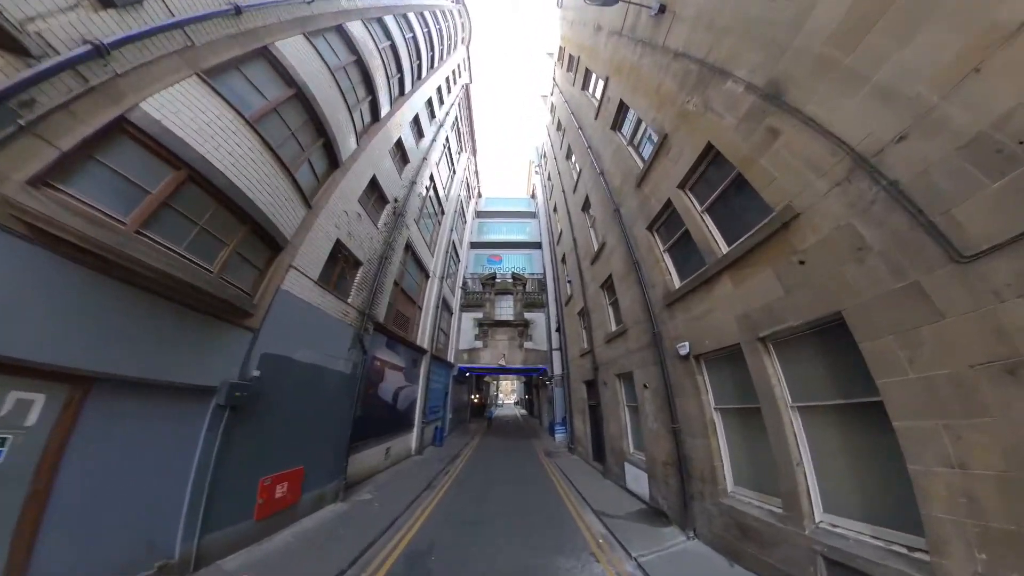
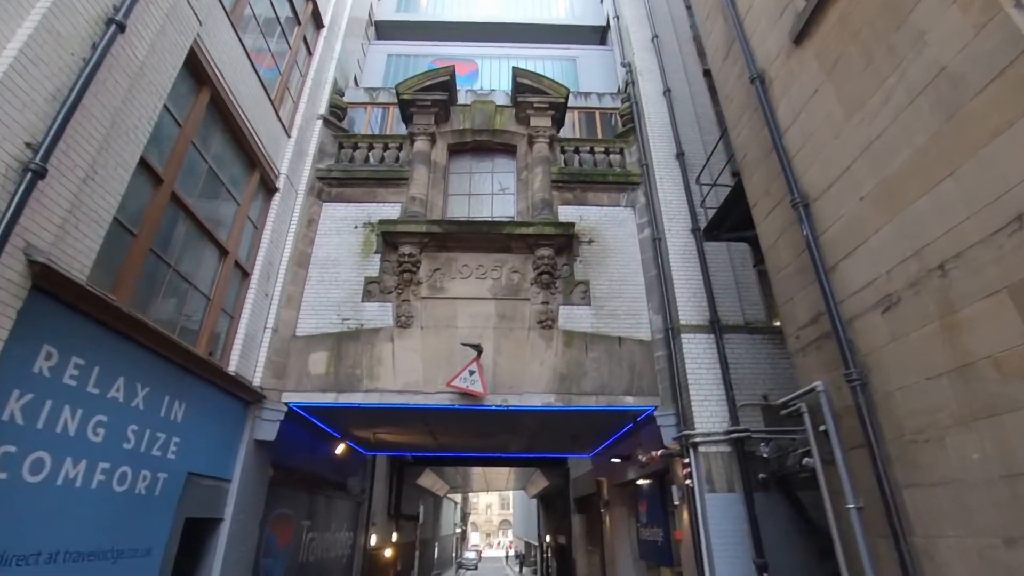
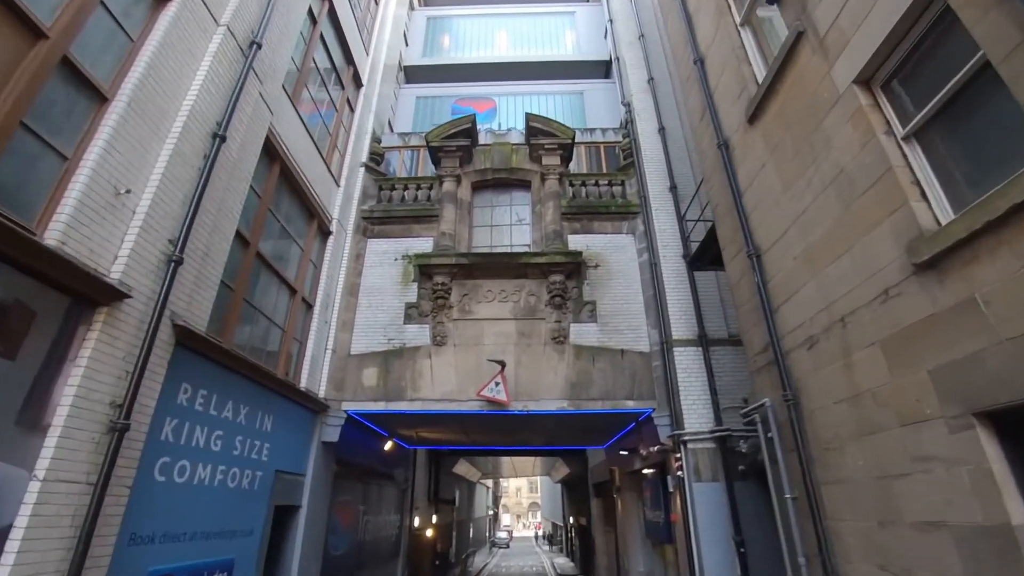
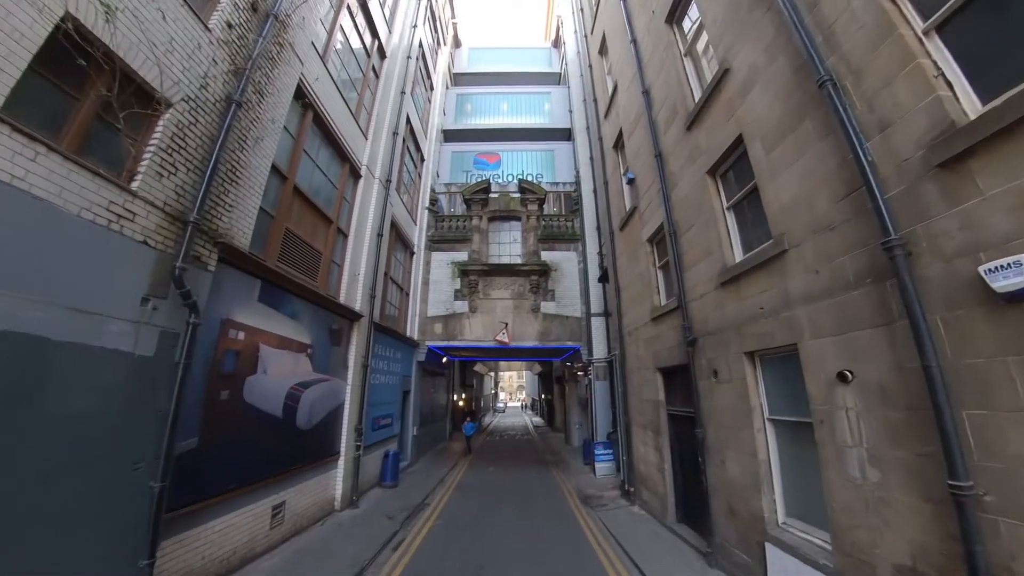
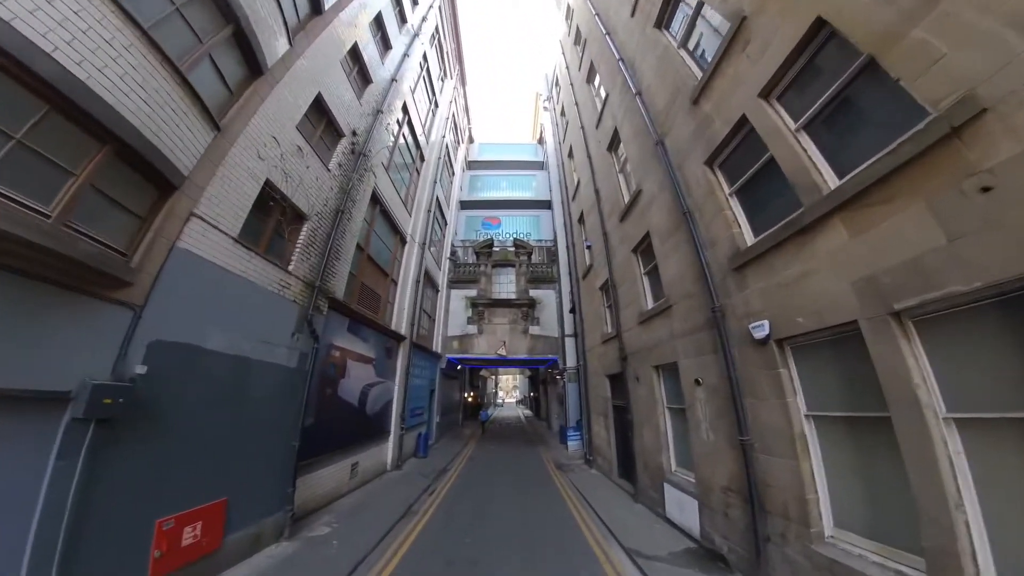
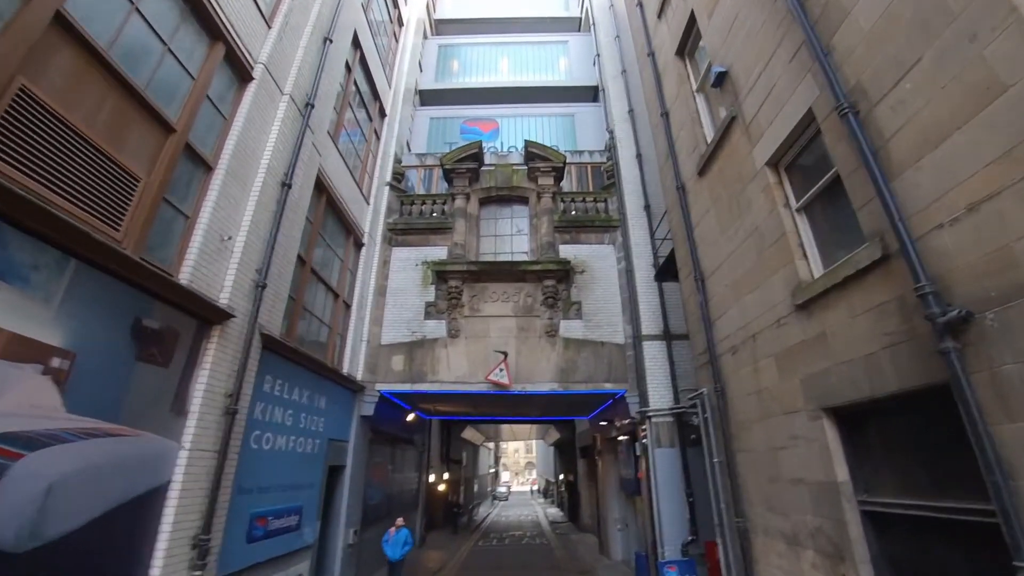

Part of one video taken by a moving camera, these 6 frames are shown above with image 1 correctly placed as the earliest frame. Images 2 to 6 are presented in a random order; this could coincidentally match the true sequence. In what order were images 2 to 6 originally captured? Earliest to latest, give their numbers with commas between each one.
5, 4, 6, 3, 2
